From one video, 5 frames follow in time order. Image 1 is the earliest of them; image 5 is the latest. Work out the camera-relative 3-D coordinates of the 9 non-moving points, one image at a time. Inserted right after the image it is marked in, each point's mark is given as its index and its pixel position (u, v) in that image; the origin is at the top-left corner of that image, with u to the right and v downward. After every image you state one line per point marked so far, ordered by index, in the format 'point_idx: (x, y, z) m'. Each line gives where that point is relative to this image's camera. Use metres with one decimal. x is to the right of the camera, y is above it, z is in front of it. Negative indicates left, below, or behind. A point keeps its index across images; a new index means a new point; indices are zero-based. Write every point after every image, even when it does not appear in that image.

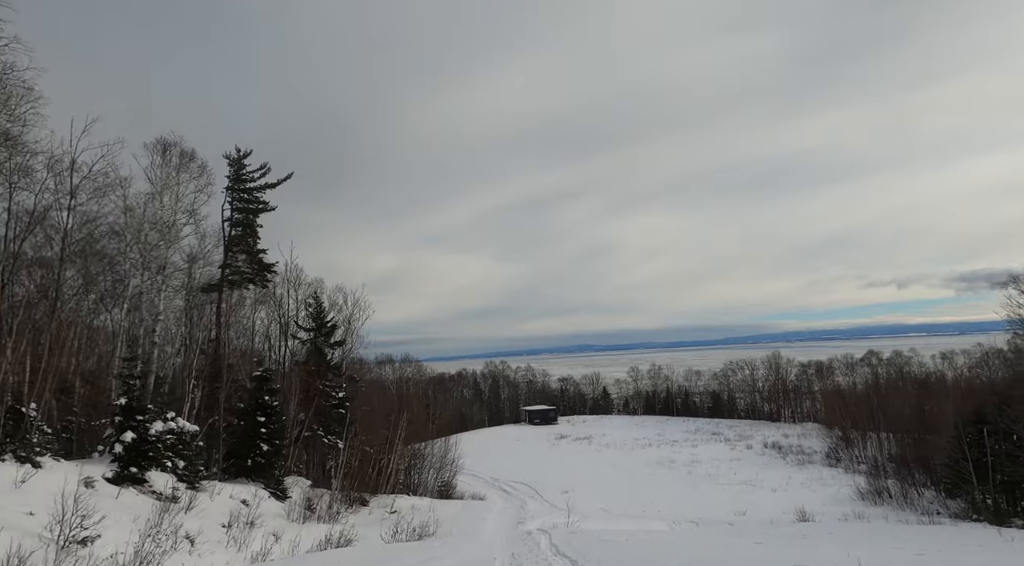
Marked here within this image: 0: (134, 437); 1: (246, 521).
0: (-8.8, -3.6, +15.1) m
1: (-6.8, -6.1, +16.5) m
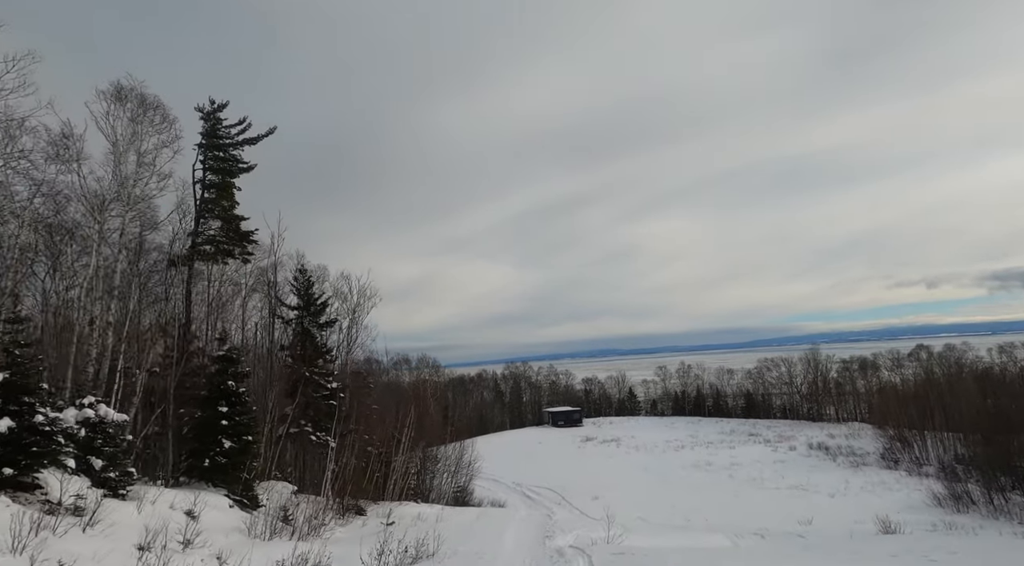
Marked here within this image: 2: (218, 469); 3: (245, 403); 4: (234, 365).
0: (-8.4, -2.4, +11.0) m
1: (-6.3, -4.9, +12.3) m
2: (-7.7, -4.9, +16.9) m
3: (-7.3, -3.3, +17.7) m
4: (-7.7, -2.3, +17.9) m
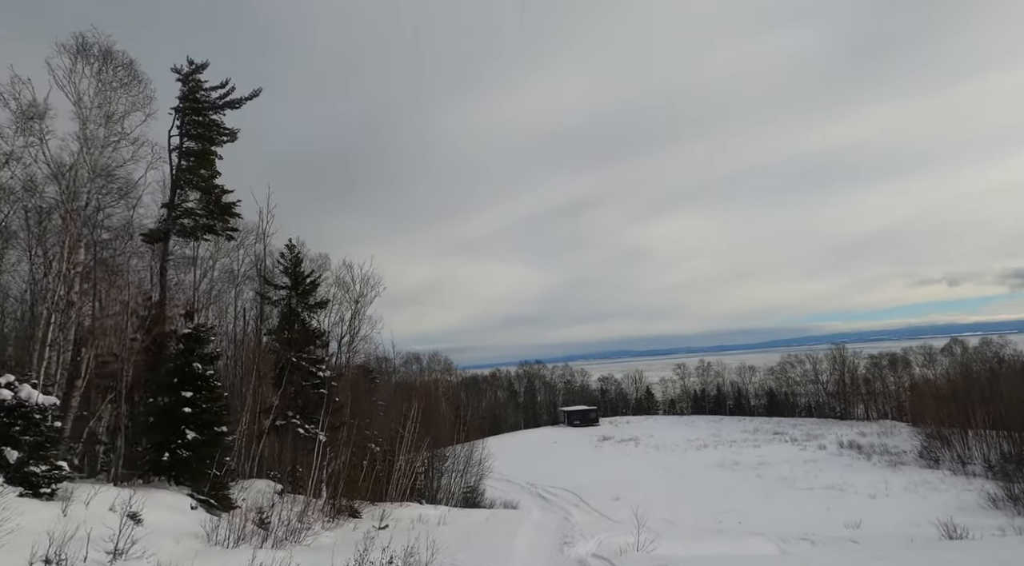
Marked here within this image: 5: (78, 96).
0: (-8.3, -1.6, +8.6) m
1: (-6.2, -4.0, +9.9) m
2: (-7.4, -4.1, +14.5) m
3: (-7.1, -2.5, +15.3) m
4: (-7.5, -1.5, +15.5) m
5: (-13.3, +5.7, +19.7) m
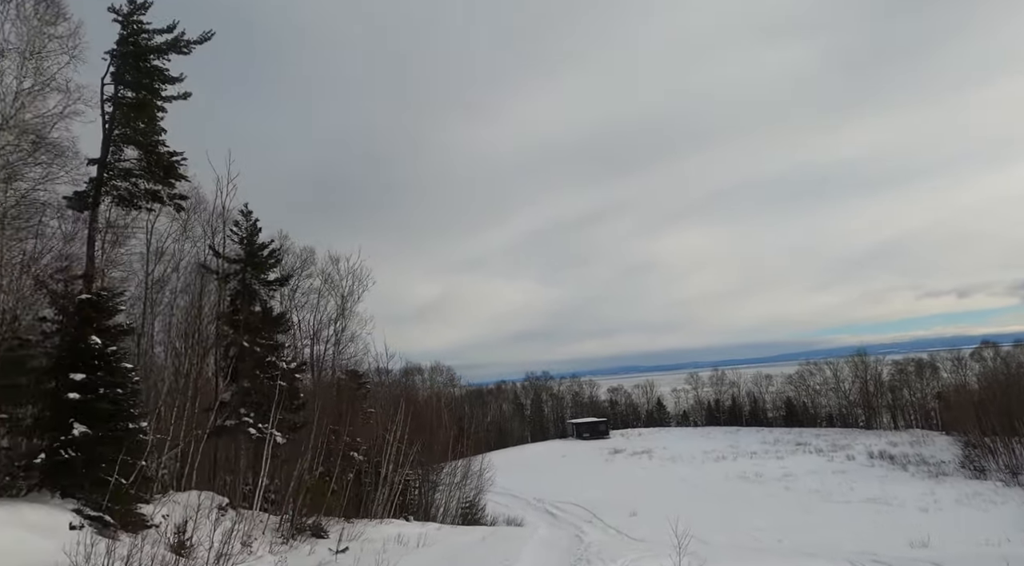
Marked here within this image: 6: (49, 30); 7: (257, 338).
0: (-8.5, -0.5, +5.1) m
1: (-6.3, -3.0, +6.3) m
2: (-7.5, -3.2, +11.0) m
3: (-7.2, -1.6, +11.8) m
4: (-7.6, -0.6, +12.0) m
5: (-13.4, +6.5, +16.5) m
6: (-12.5, +6.9, +17.3) m
7: (-6.9, -1.5, +17.7) m
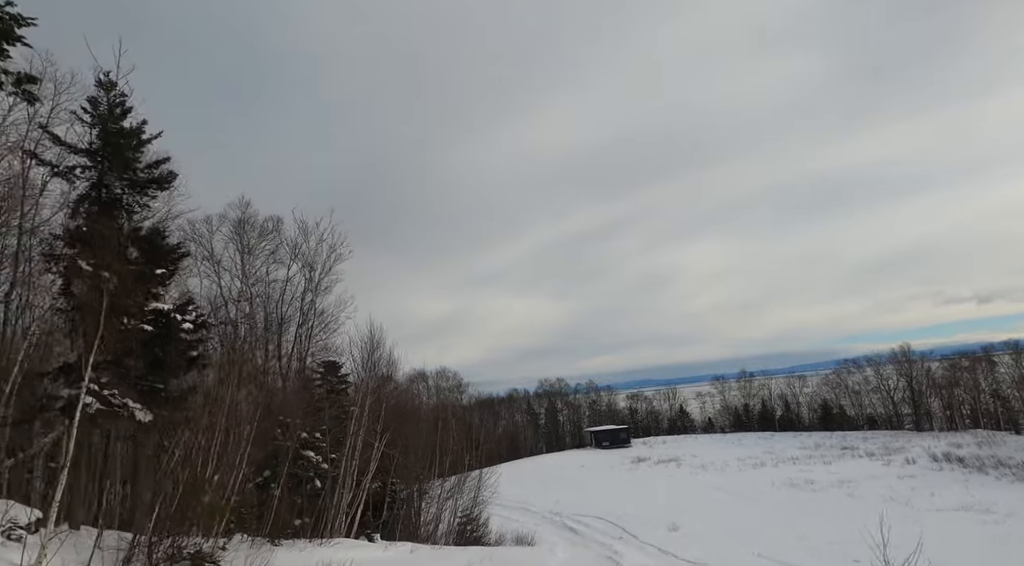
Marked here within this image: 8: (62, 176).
0: (-8.9, +1.6, -0.7) m
1: (-6.6, -0.9, +0.3) m
2: (-7.7, -1.2, +5.0) m
3: (-7.4, +0.3, +5.9) m
4: (-7.8, +1.3, +6.1) m
5: (-13.7, +8.2, +10.8) m
6: (-12.8, +8.6, +11.7) m
7: (-7.0, +0.3, +11.7) m
8: (-8.1, +1.9, +12.1) m
